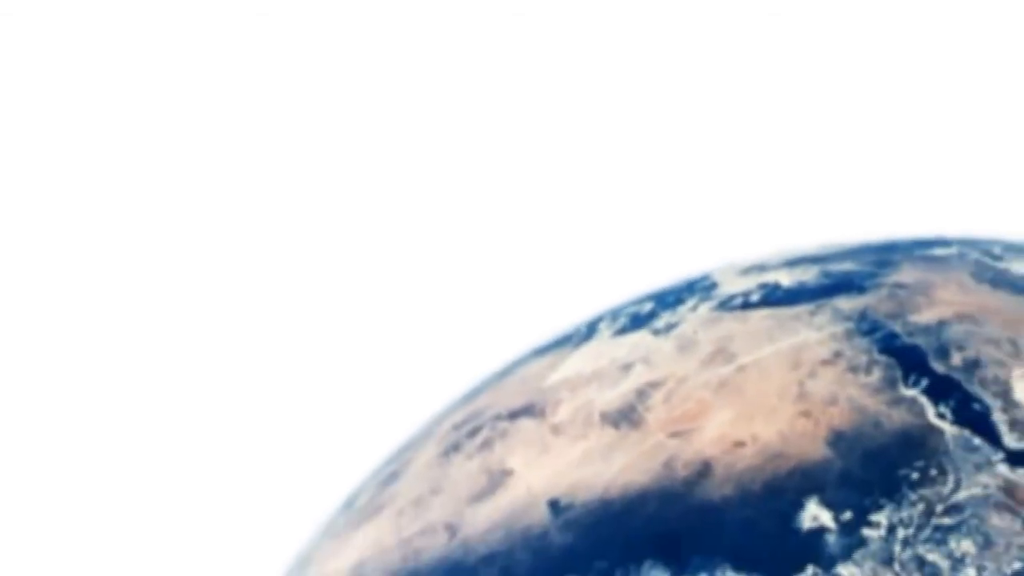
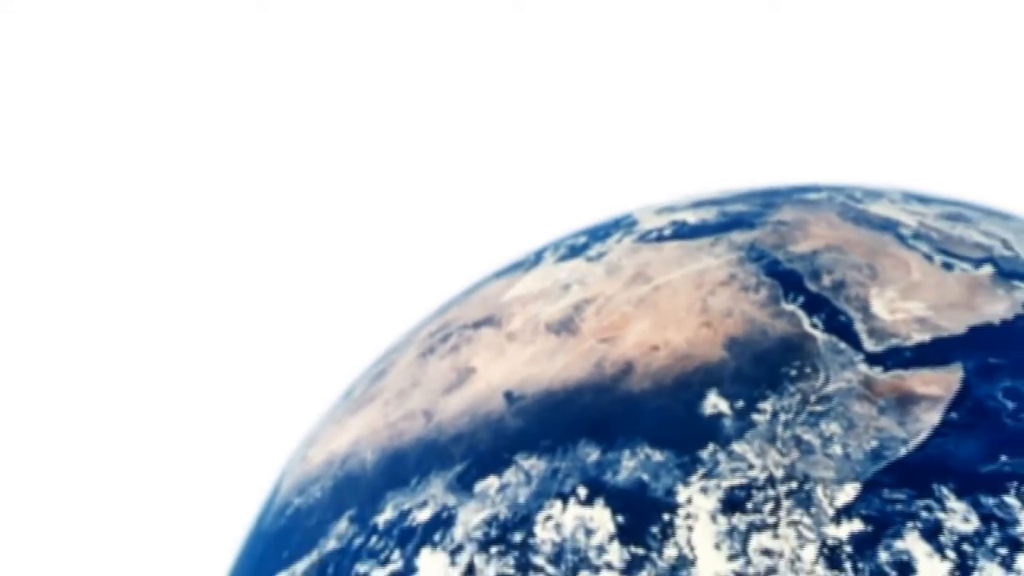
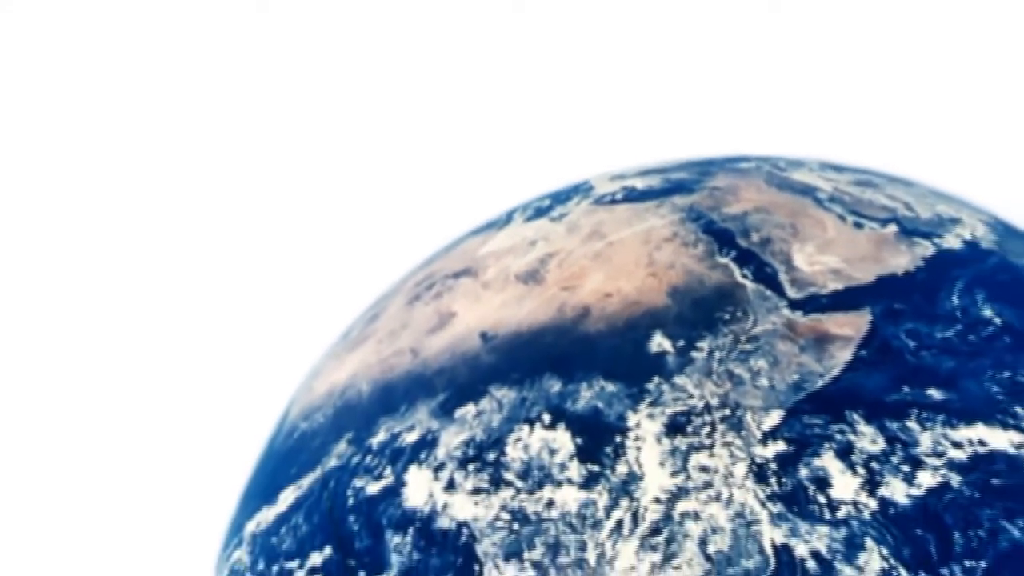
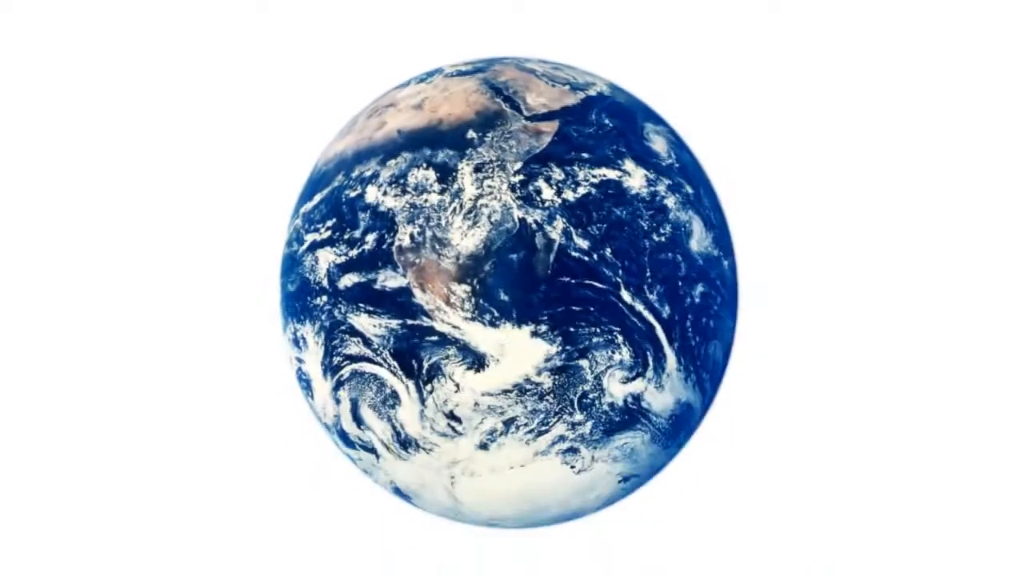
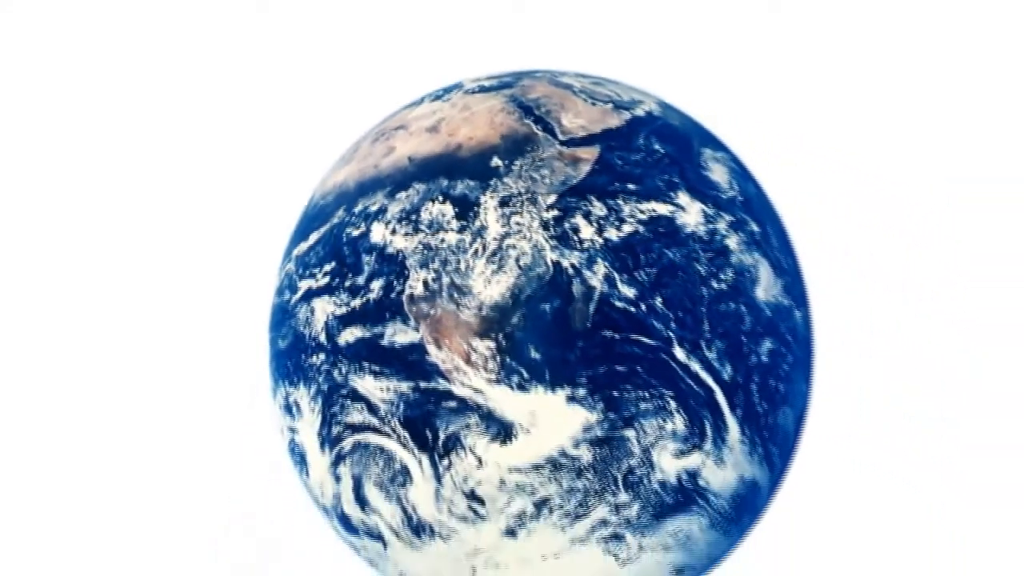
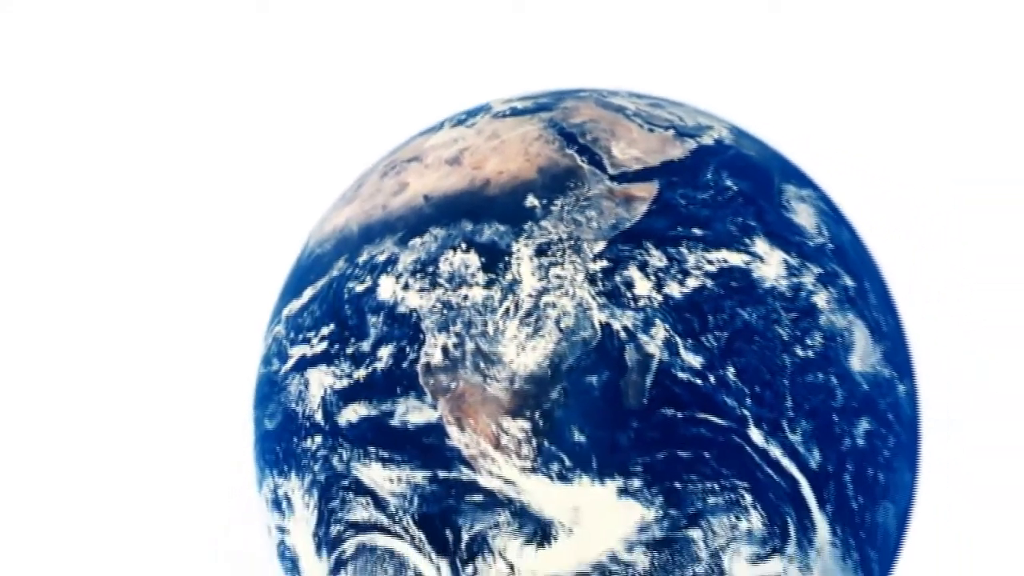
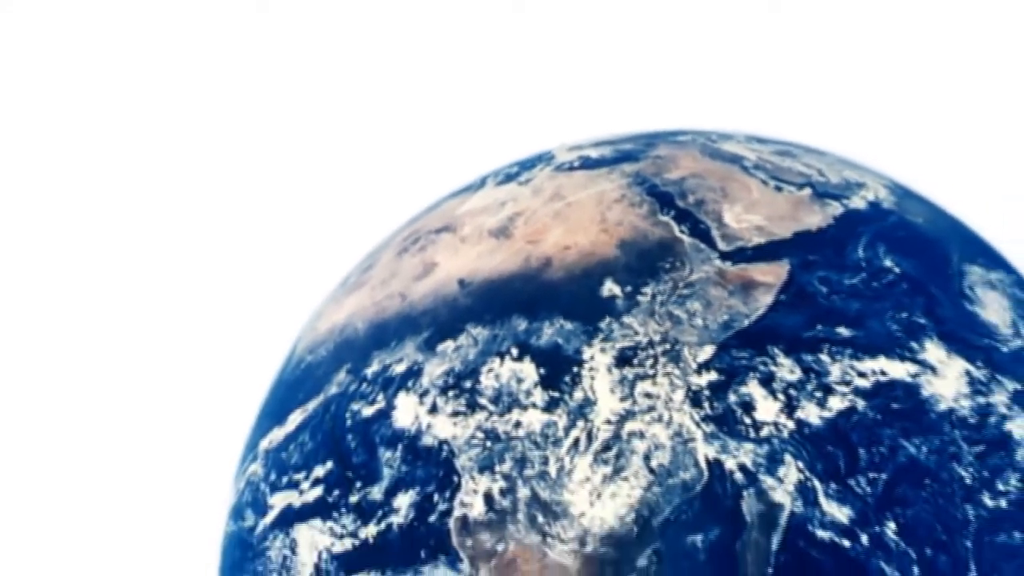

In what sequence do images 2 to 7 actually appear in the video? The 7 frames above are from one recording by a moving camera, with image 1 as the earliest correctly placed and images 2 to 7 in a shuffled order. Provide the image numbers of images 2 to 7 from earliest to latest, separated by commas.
2, 3, 7, 6, 5, 4
